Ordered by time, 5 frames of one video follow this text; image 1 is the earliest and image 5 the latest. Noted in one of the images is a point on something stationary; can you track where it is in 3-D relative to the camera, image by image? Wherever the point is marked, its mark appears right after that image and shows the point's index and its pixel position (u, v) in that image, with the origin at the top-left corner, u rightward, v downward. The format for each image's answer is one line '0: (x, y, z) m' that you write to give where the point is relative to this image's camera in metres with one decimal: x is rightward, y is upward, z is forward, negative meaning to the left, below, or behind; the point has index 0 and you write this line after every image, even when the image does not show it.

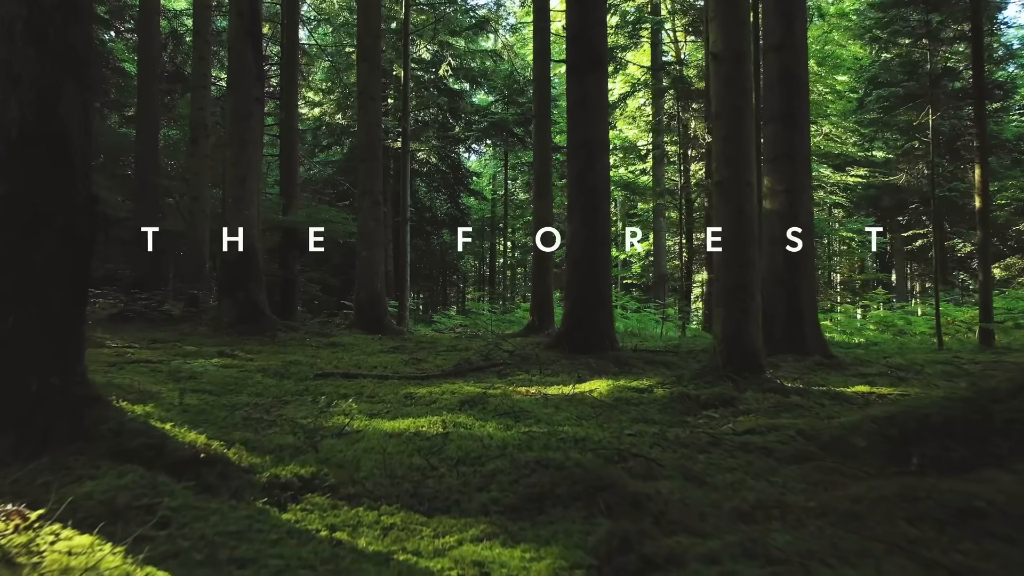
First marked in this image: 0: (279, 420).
0: (-1.1, -0.6, +3.3) m
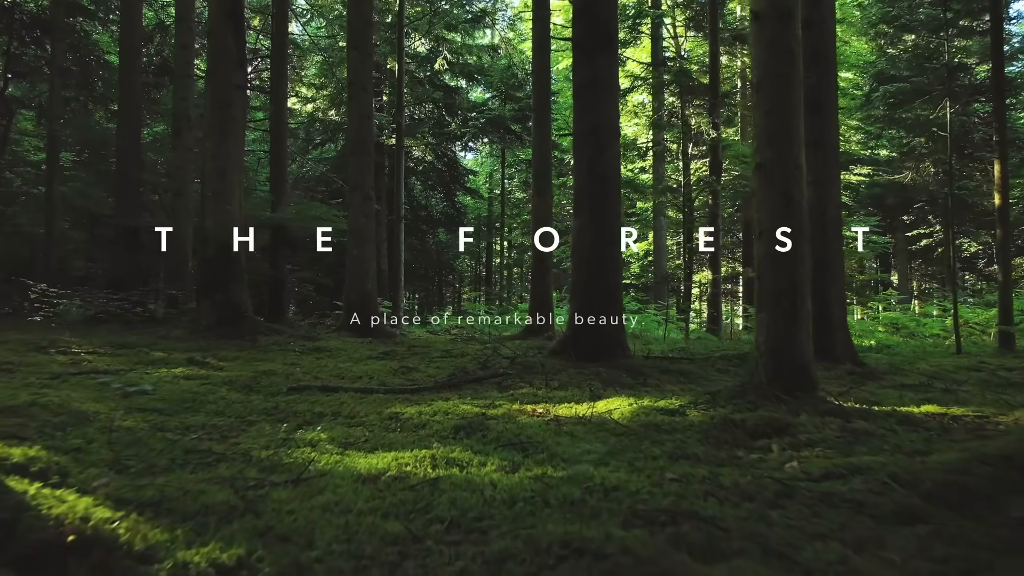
0: (-1.1, -0.6, +2.6) m
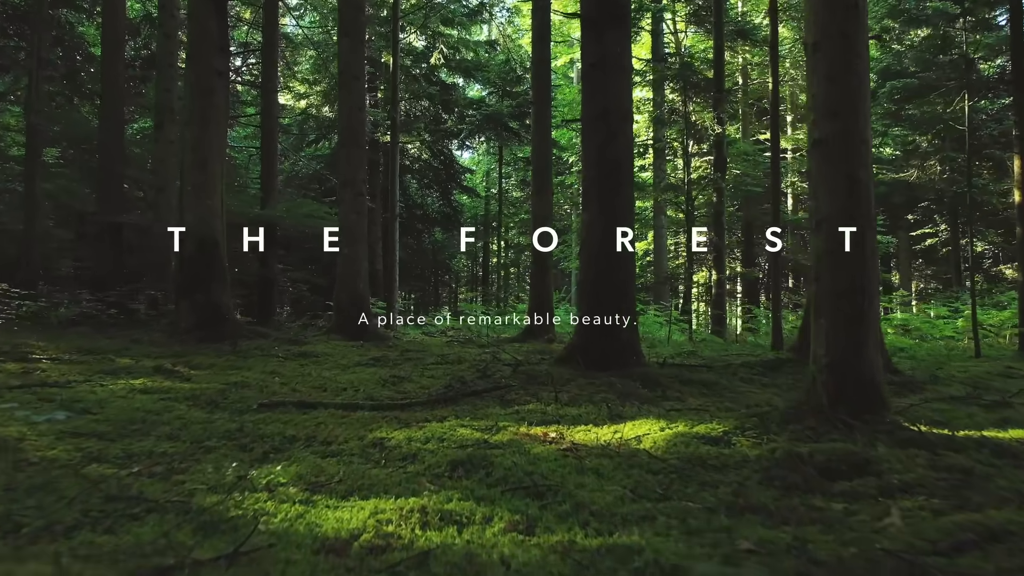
0: (-1.0, -0.6, +2.0) m
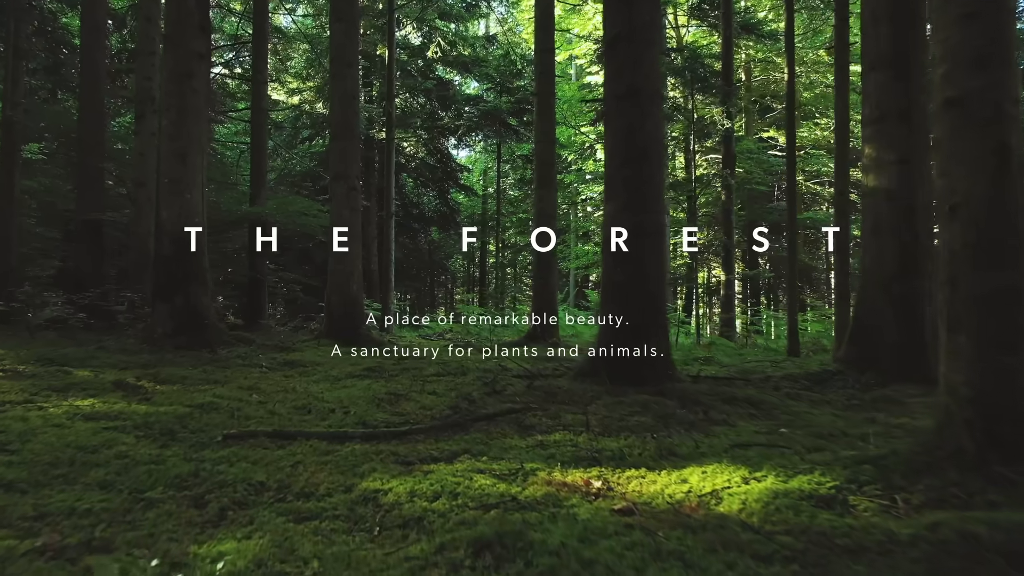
0: (-0.9, -0.6, +1.3) m
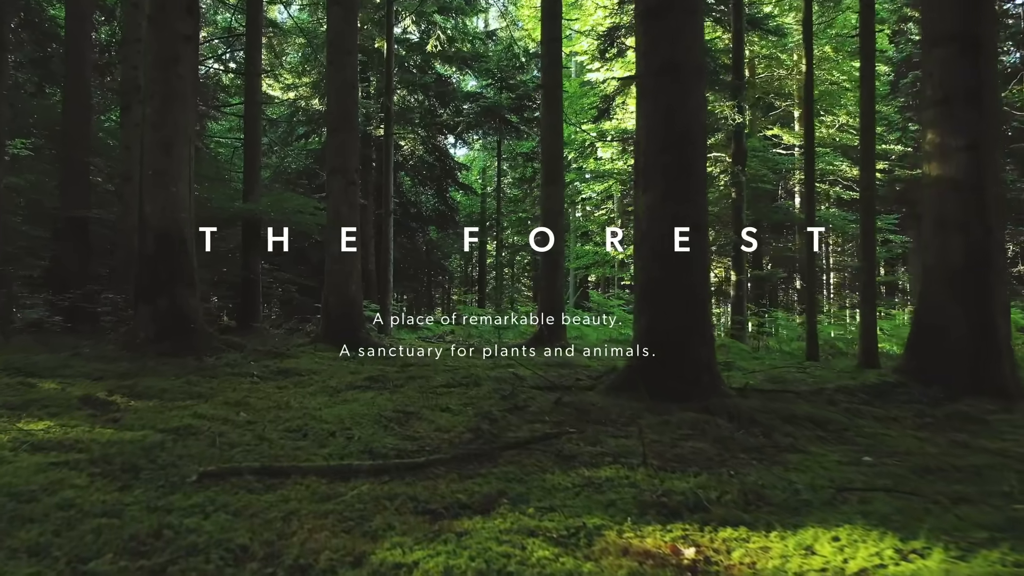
0: (-0.7, -0.7, +0.7) m
